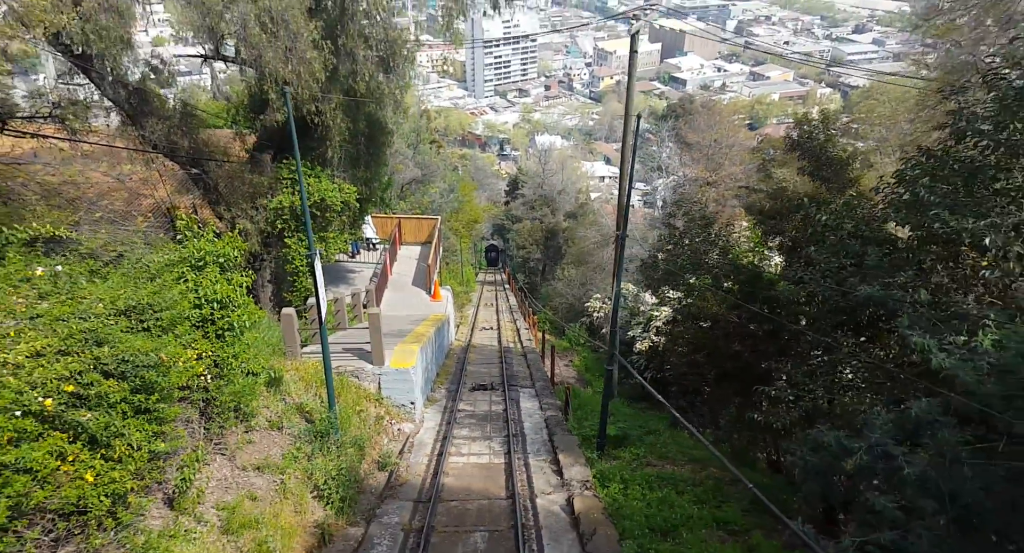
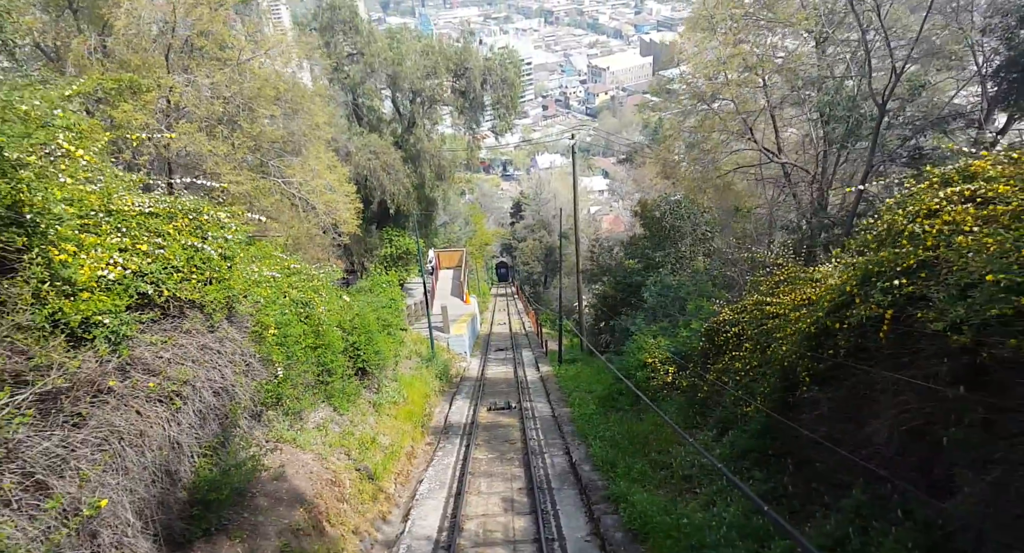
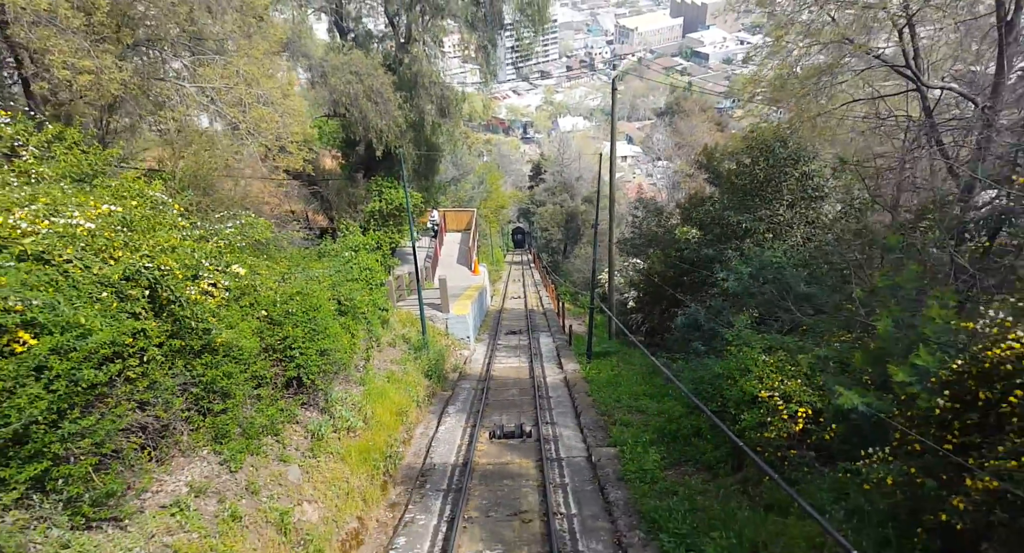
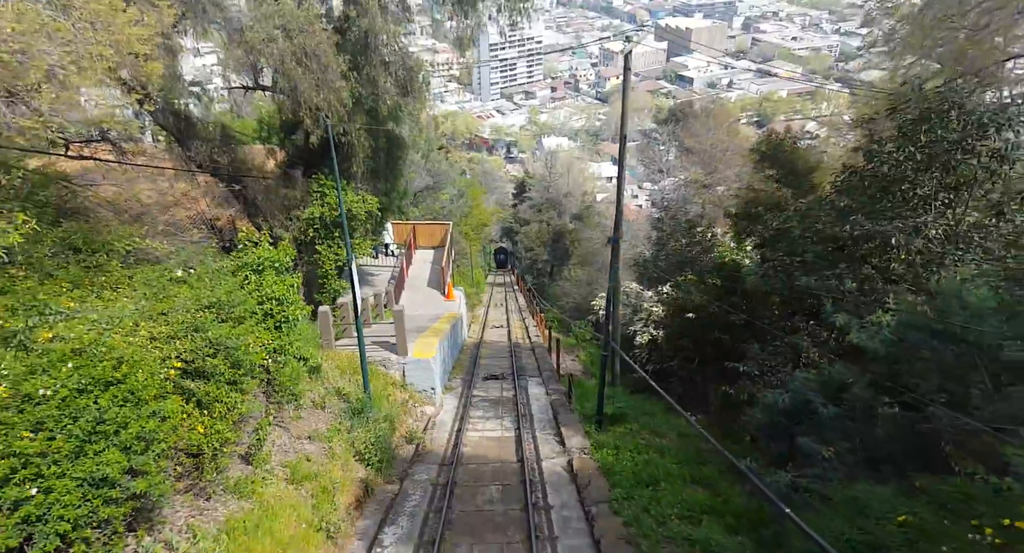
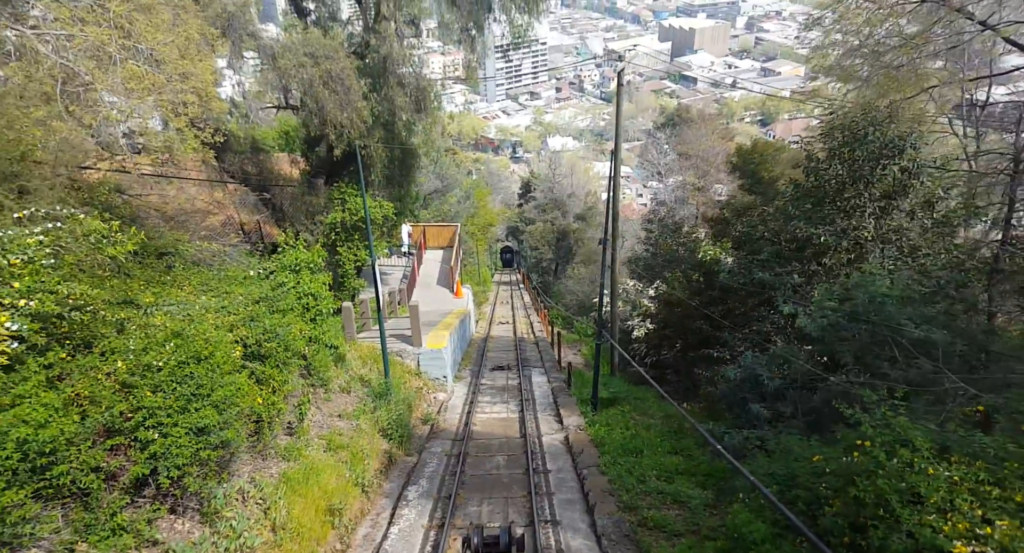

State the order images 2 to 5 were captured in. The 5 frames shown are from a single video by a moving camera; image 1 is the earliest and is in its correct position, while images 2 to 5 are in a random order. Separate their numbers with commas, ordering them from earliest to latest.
4, 5, 3, 2
